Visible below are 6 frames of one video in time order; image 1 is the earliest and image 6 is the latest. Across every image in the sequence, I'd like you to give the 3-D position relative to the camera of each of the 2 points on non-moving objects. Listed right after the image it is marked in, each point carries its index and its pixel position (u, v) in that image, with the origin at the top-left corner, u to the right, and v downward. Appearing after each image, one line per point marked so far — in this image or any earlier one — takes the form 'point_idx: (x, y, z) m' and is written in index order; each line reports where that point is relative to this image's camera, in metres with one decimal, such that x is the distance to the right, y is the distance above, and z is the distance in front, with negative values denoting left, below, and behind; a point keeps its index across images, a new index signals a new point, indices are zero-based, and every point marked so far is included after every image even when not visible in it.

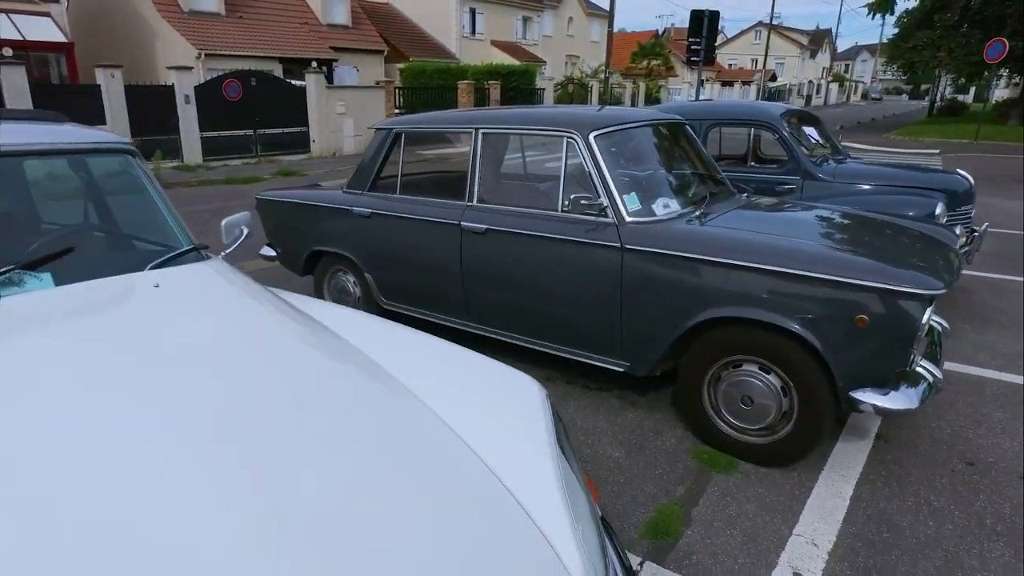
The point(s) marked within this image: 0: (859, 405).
0: (+1.7, -0.6, +3.0) m
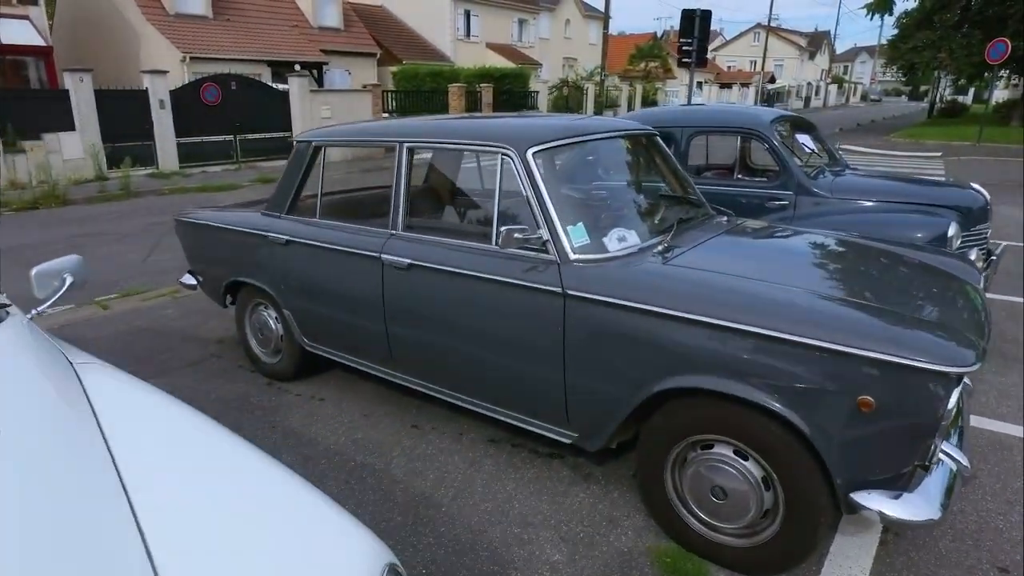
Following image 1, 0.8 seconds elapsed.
0: (+1.3, -0.8, +2.3) m
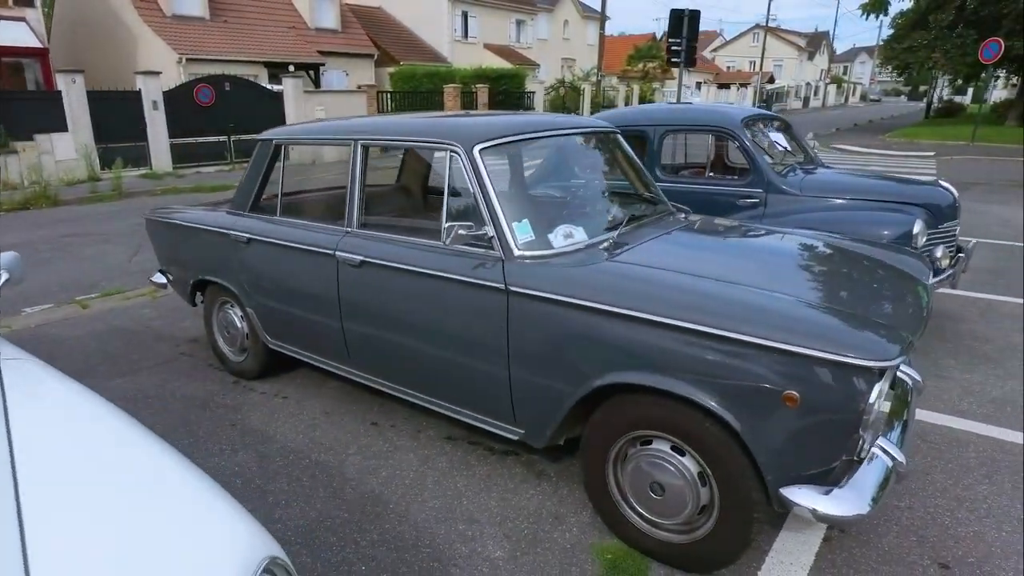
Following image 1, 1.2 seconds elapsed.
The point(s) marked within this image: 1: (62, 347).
0: (+1.1, -0.8, +2.3) m
1: (-3.9, -0.5, +5.2) m
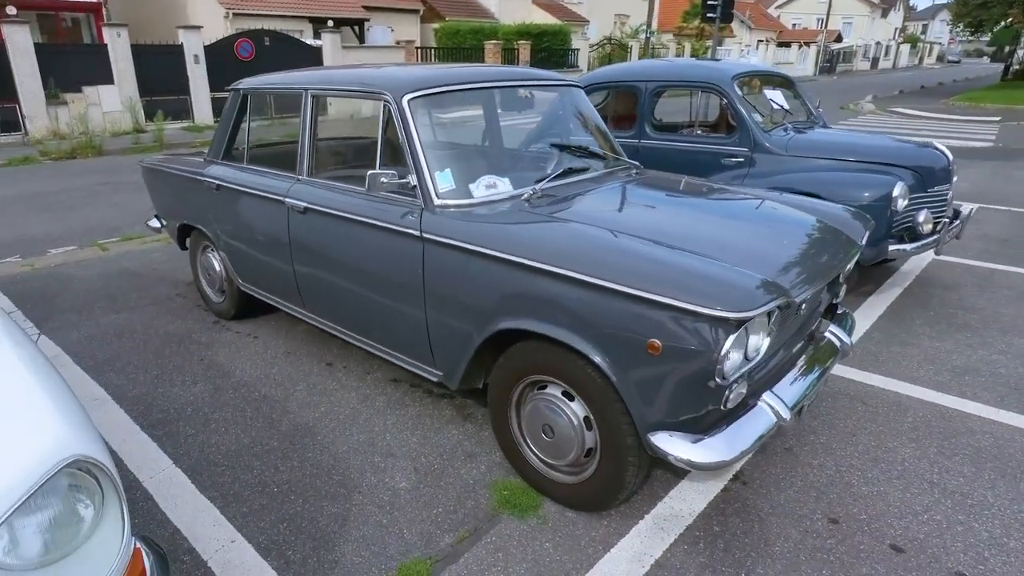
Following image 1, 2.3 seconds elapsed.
0: (+0.6, -0.6, +2.3) m
1: (-4.1, 0.0, +5.6) m
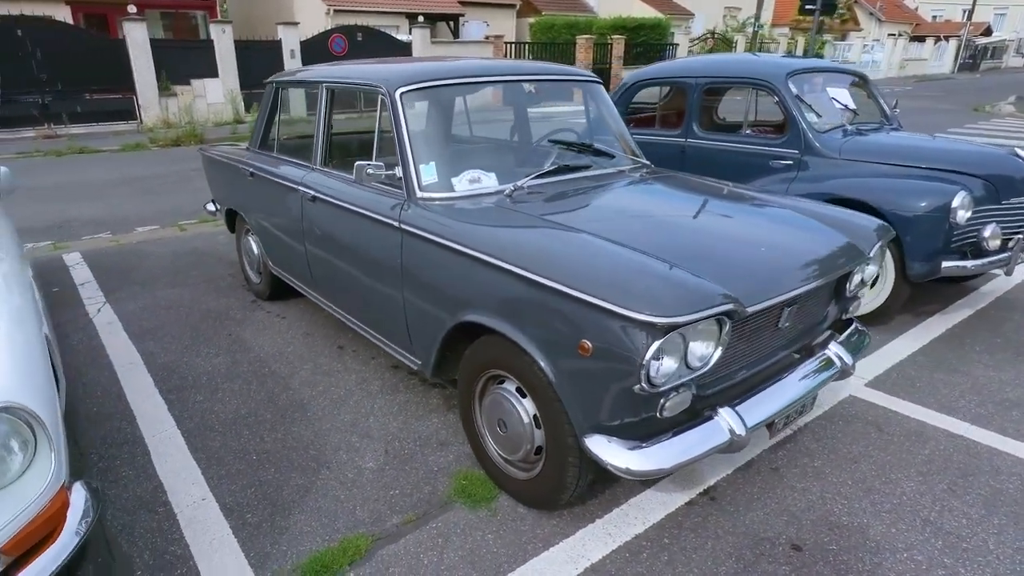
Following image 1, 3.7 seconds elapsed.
0: (+0.3, -0.7, +2.3) m
1: (-3.8, +0.3, +6.2) m
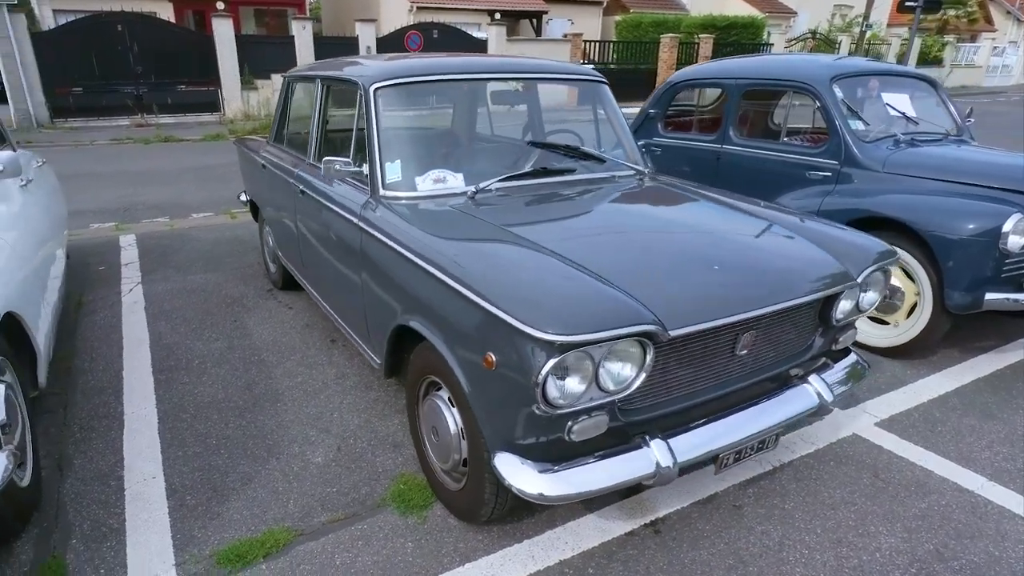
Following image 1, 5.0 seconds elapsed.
0: (0.0, -0.7, +2.2) m
1: (-3.5, +0.5, +6.6) m
